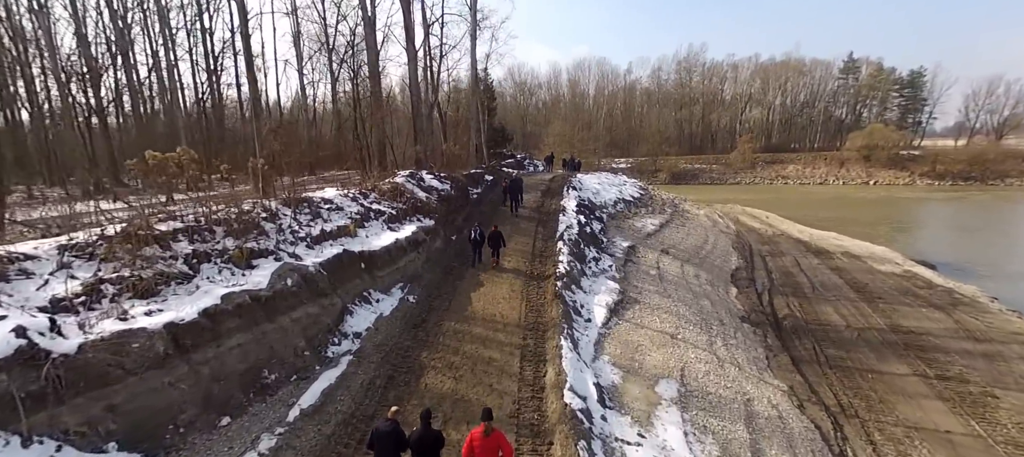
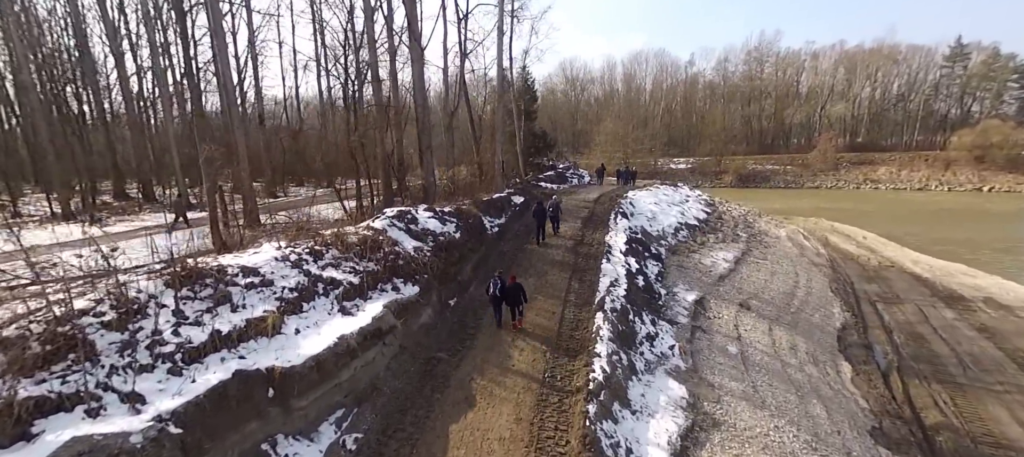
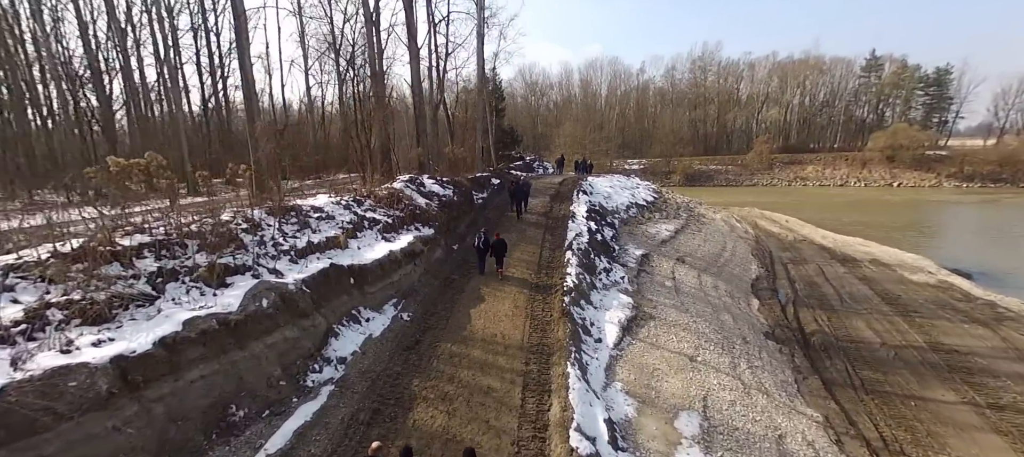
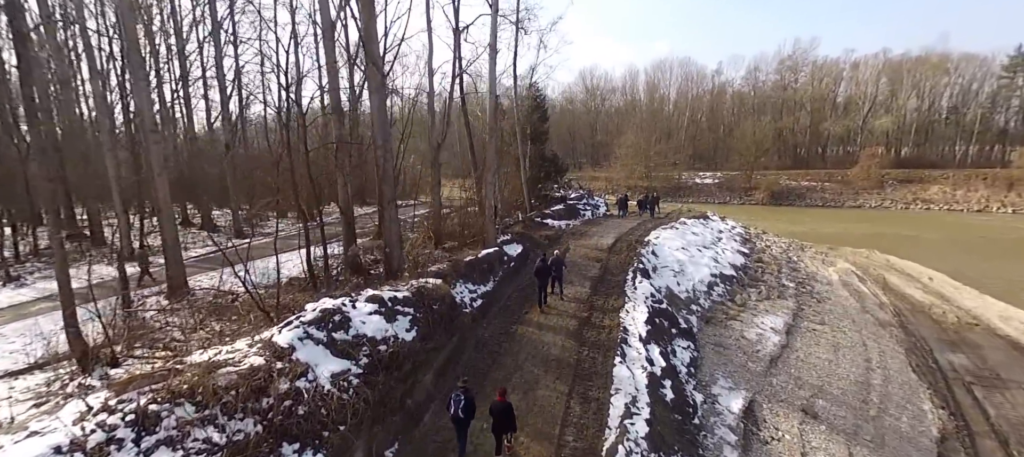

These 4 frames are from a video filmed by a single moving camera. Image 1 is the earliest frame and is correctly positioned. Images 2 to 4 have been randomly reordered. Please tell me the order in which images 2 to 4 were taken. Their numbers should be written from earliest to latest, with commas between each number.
3, 2, 4
